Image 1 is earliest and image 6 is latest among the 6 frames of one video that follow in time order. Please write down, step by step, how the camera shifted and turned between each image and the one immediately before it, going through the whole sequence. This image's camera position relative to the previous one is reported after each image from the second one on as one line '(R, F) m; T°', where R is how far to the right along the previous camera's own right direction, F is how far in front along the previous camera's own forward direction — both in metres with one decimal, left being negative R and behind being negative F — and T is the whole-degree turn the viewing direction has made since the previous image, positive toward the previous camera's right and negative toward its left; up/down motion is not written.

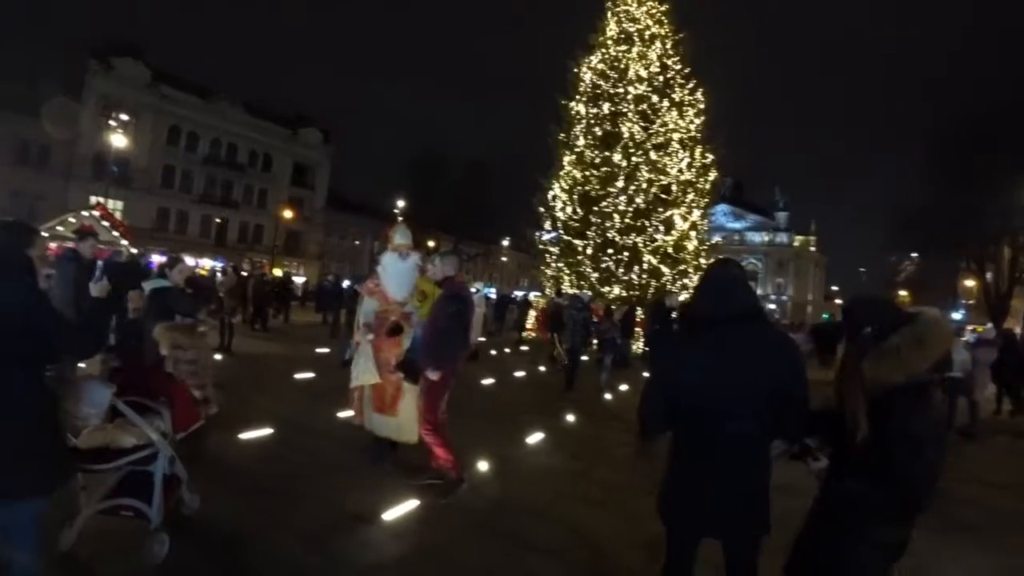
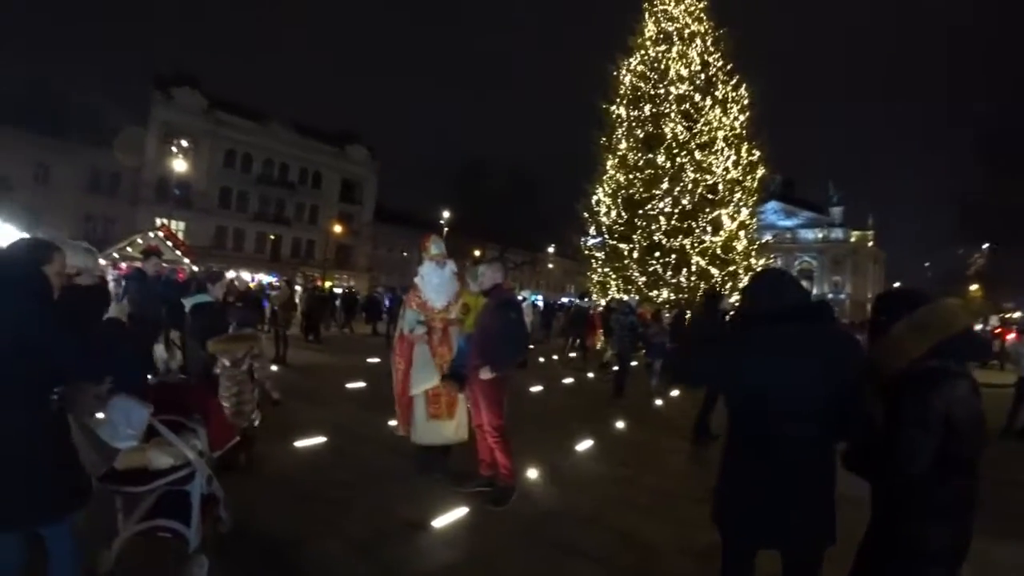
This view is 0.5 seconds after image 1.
(0.0, 0.0) m; -5°
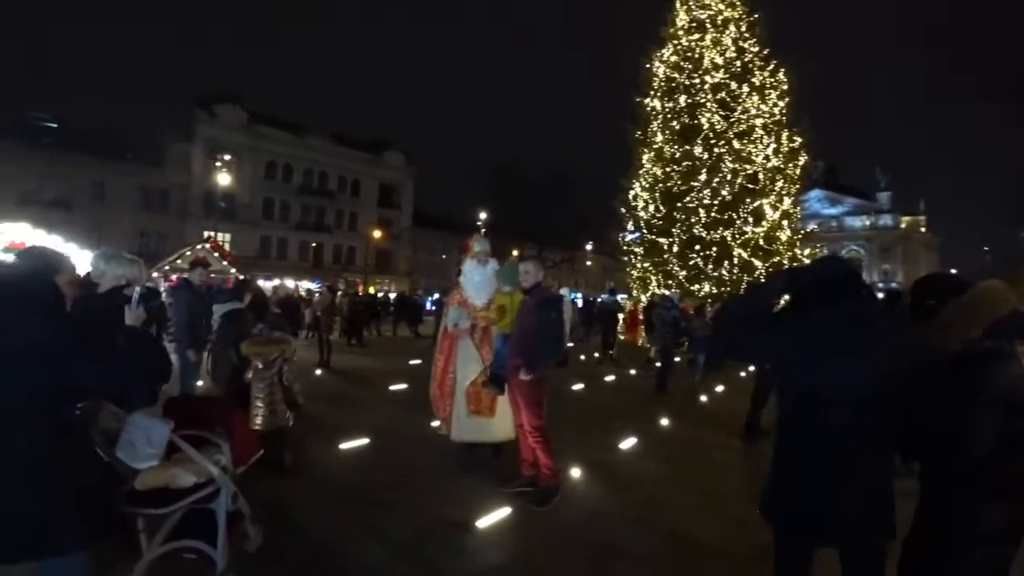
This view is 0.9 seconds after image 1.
(0.0, +0.1) m; -4°
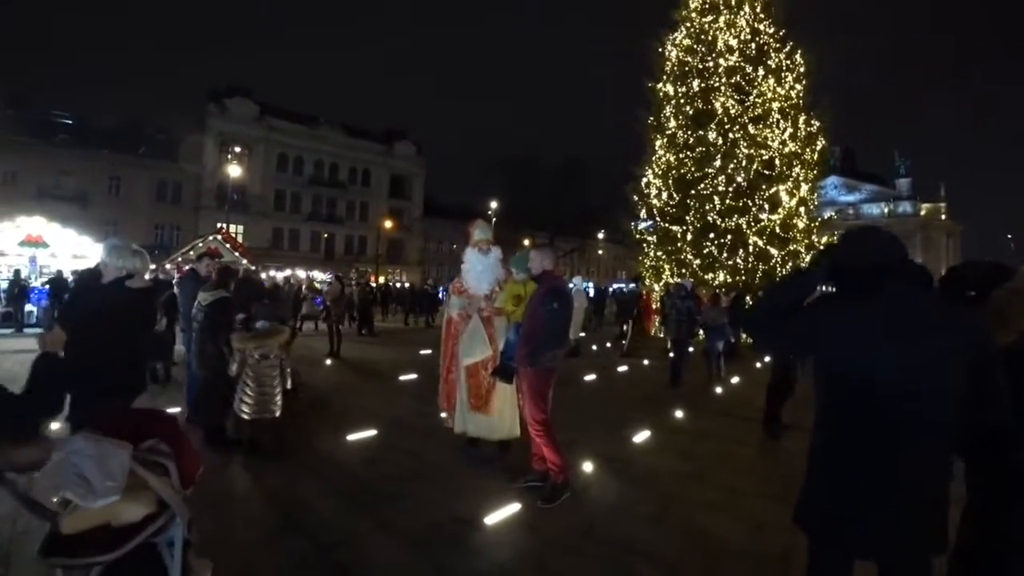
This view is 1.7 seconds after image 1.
(0.0, +0.3) m; -1°
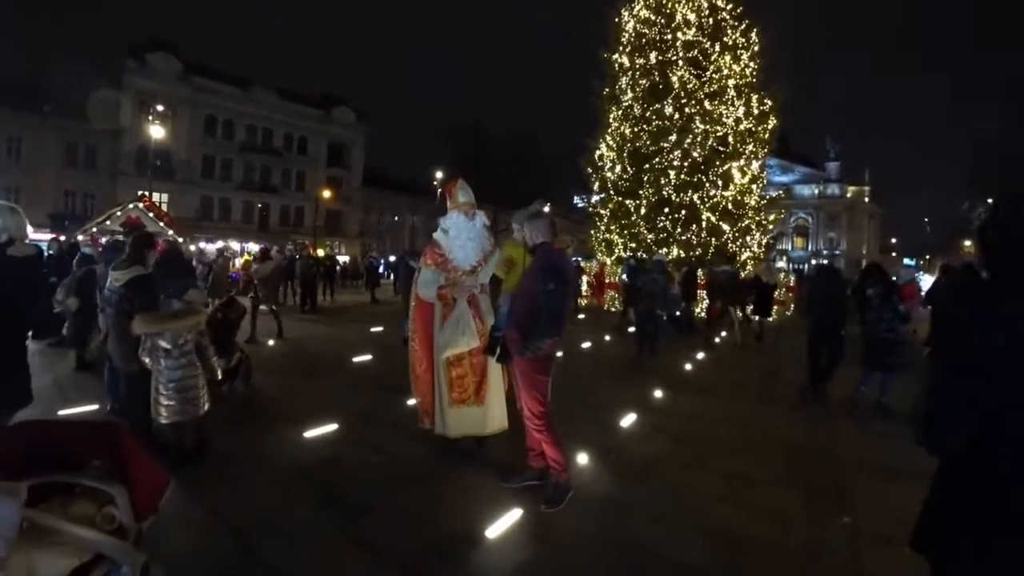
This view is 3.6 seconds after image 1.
(-0.5, +1.0) m; +6°
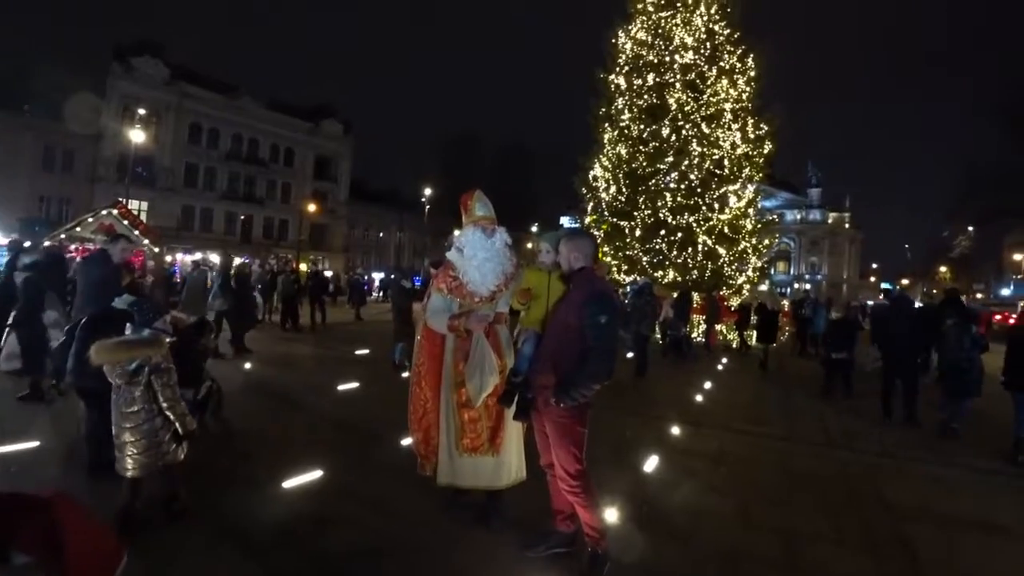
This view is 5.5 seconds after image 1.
(-0.4, +1.0) m; +2°
